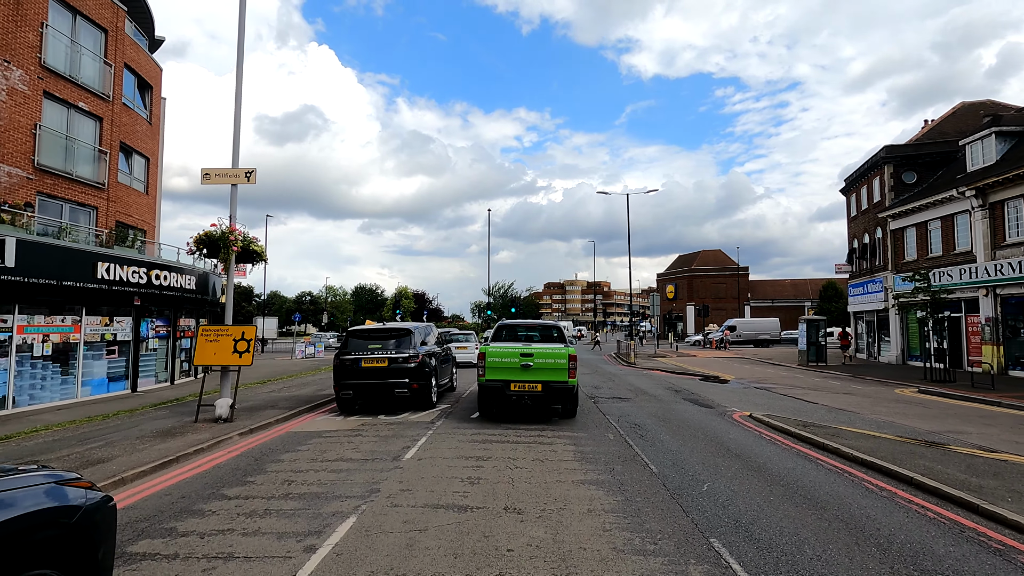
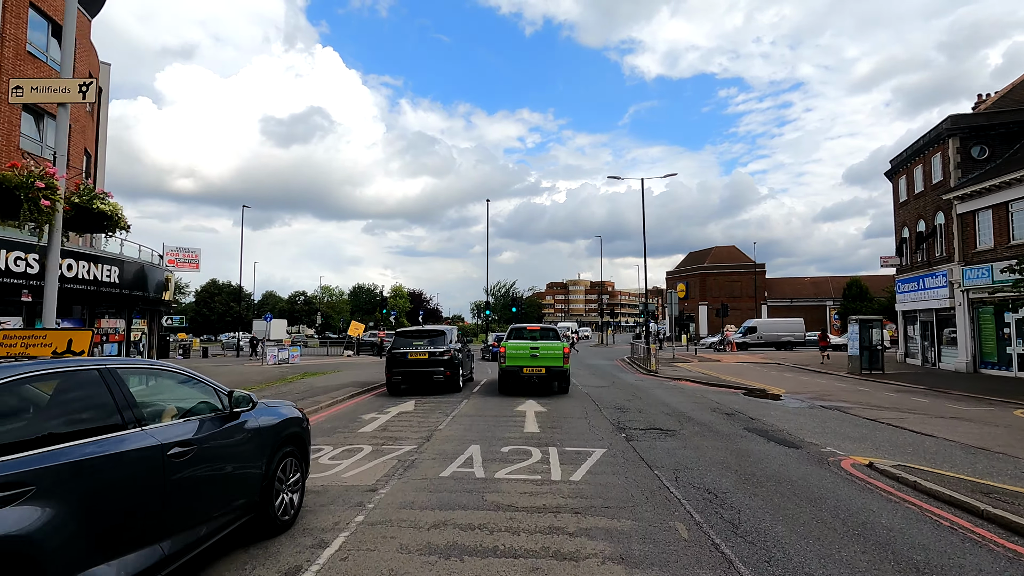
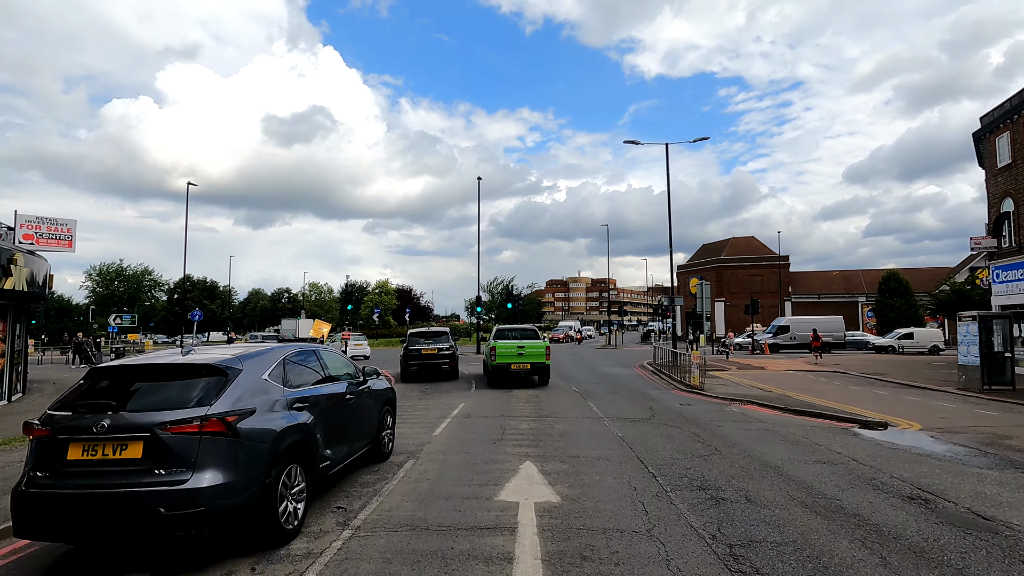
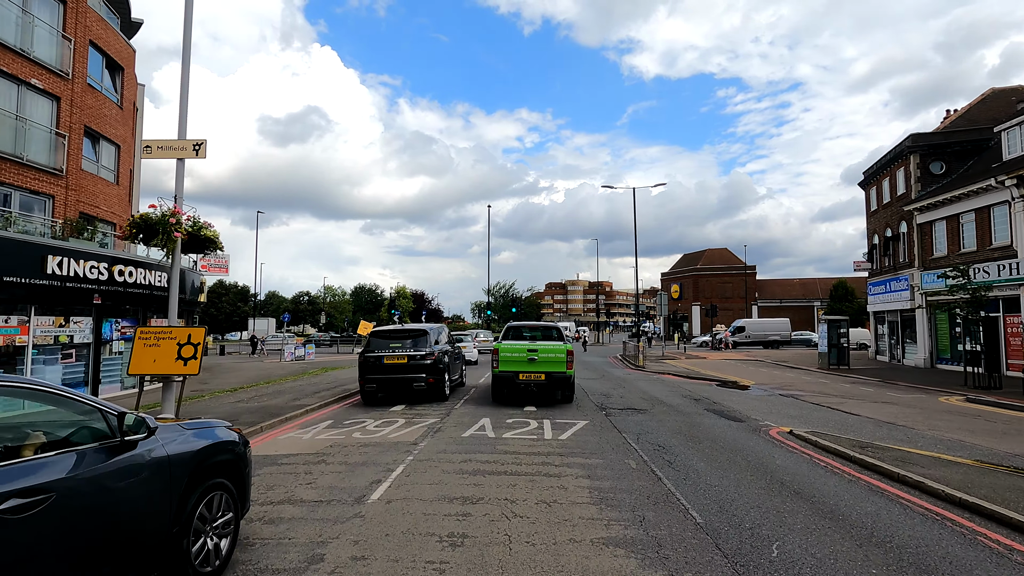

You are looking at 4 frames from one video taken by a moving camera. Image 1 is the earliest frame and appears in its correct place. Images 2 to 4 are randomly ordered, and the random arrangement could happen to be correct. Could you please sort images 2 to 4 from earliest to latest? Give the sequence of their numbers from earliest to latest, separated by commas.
4, 2, 3
